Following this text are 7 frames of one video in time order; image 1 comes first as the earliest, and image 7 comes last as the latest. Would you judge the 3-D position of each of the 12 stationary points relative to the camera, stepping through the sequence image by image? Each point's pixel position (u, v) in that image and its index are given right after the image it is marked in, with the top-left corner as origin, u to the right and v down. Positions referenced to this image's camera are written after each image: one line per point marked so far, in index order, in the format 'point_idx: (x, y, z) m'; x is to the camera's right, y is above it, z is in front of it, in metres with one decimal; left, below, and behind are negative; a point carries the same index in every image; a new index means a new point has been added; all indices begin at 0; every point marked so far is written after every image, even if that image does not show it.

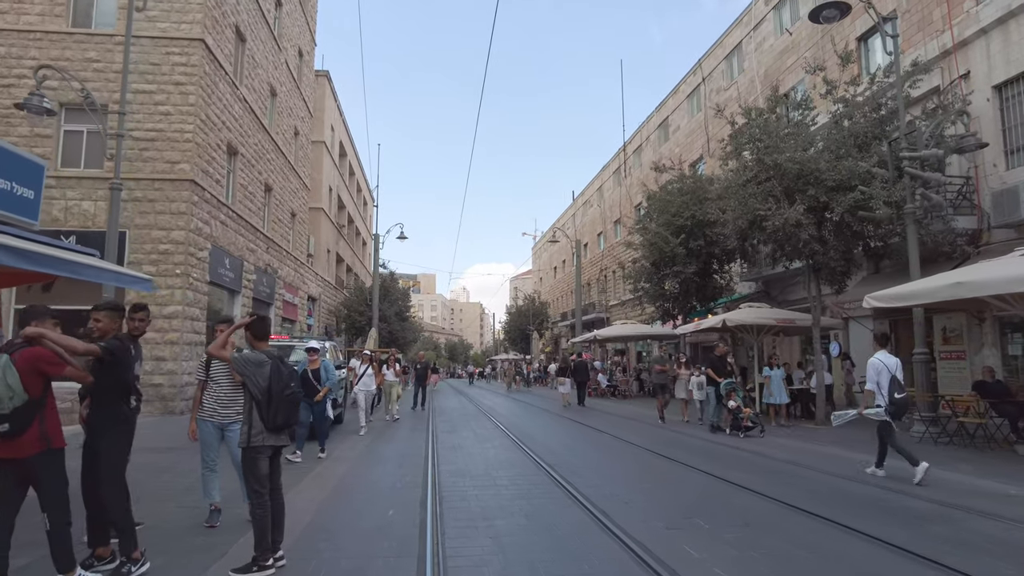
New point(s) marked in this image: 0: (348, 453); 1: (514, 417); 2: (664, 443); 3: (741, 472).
0: (-2.7, -2.8, +9.9) m
1: (+0.1, -4.2, +19.5) m
2: (+3.1, -3.4, +12.9) m
3: (+3.4, -2.7, +8.7) m
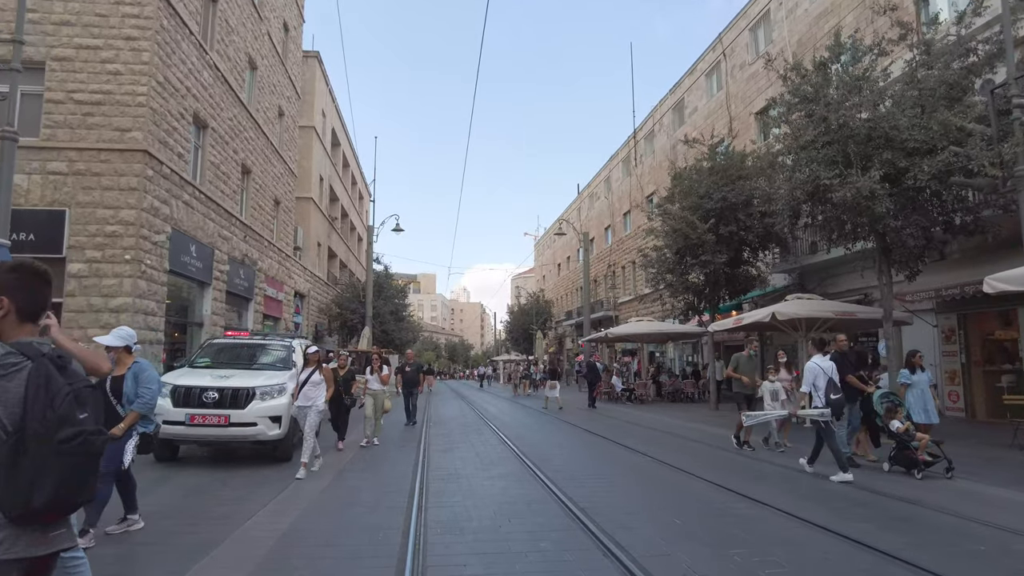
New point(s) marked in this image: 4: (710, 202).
0: (-2.5, -2.5, +7.5) m
1: (+0.3, -3.9, +17.1) m
2: (+3.3, -3.1, +10.6) m
3: (+3.5, -2.4, +6.3) m
4: (+6.1, +2.6, +18.5) m
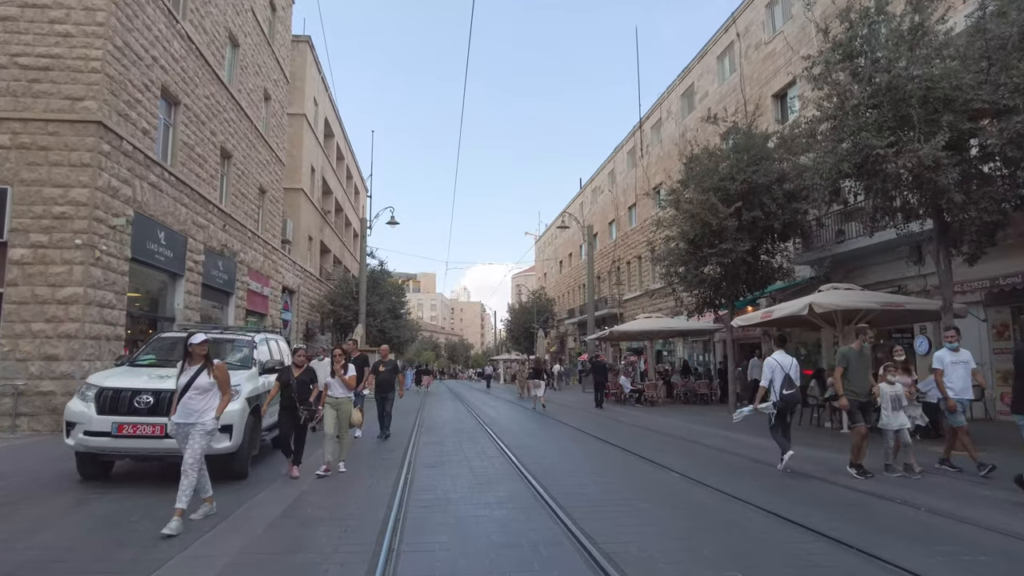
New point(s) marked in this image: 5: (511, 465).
0: (-2.5, -2.3, +6.0) m
1: (+0.3, -3.7, +15.6) m
2: (+3.3, -2.9, +9.0) m
3: (+3.6, -2.2, +4.8) m
4: (+6.1, +2.9, +16.9) m
5: (0.0, -2.8, +9.3) m
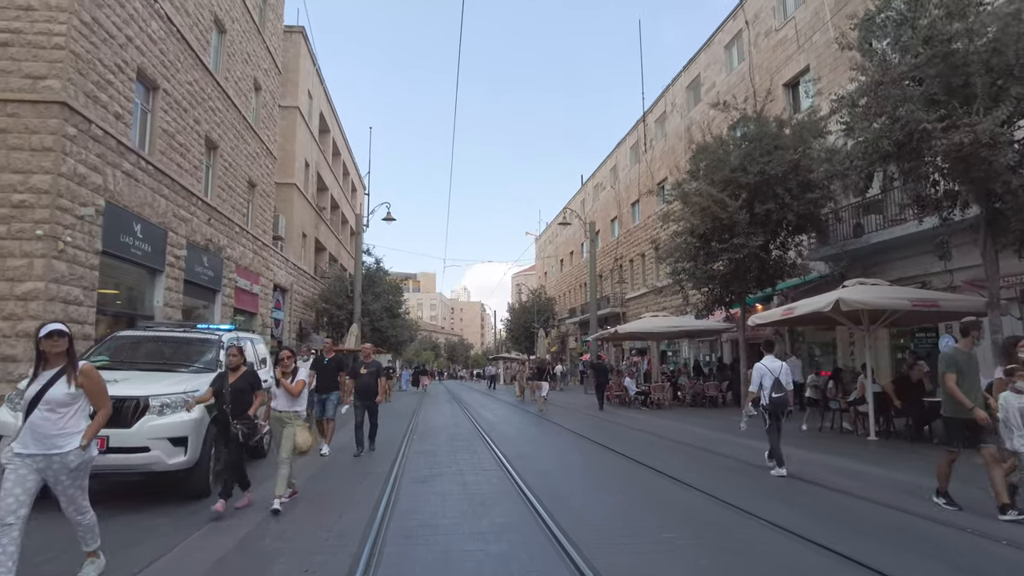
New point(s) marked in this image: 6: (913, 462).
0: (-2.5, -2.2, +5.0) m
1: (+0.3, -3.6, +14.6) m
2: (+3.3, -2.8, +8.0) m
3: (+3.5, -2.1, +3.8) m
4: (+6.1, +3.0, +16.0) m
5: (0.0, -2.7, +8.4) m
6: (+6.9, -3.0, +10.3) m
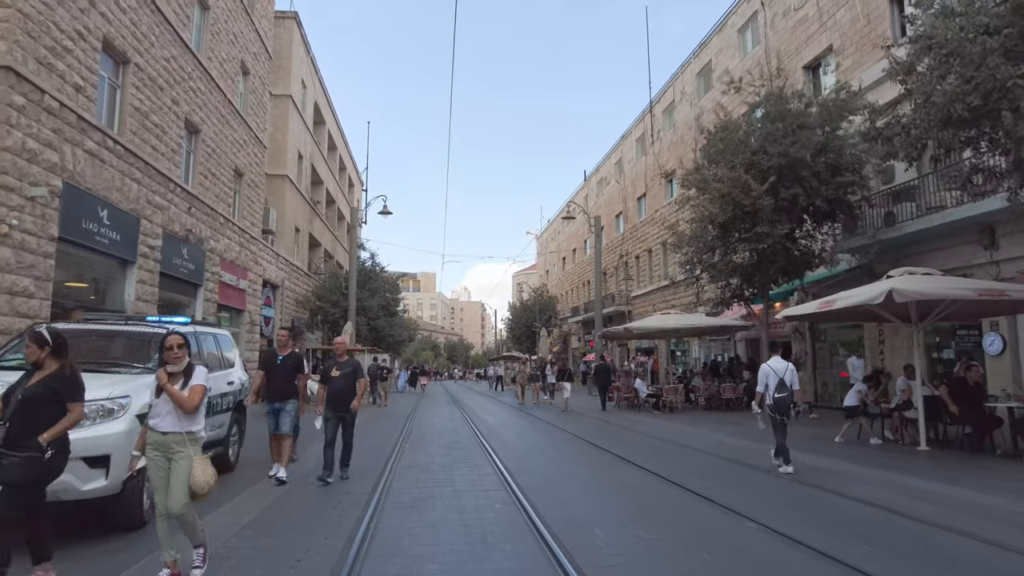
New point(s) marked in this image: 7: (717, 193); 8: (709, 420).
0: (-2.4, -2.0, +3.7) m
1: (+0.3, -3.4, +13.3) m
2: (+3.4, -2.6, +6.7) m
3: (+3.6, -1.9, +2.5) m
4: (+6.2, +3.1, +14.6) m
5: (0.0, -2.5, +7.1) m
6: (+6.9, -2.8, +9.0) m
7: (+5.2, +2.4, +15.2) m
8: (+5.9, -3.9, +17.9) m
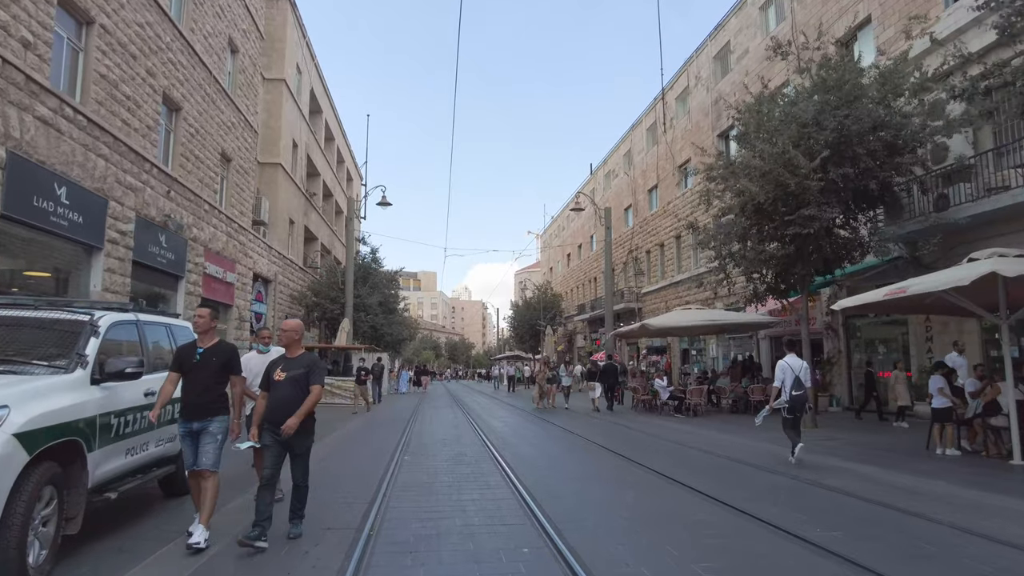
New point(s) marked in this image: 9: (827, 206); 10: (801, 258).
0: (-2.2, -1.8, +2.1) m
1: (+0.6, -3.2, +11.7) m
2: (+3.6, -2.4, +5.2) m
3: (+3.9, -1.7, +1.0) m
4: (+6.5, +3.3, +13.1) m
5: (+0.3, -2.3, +5.5) m
6: (+7.2, -2.6, +7.4) m
7: (+5.4, +2.6, +13.6) m
8: (+6.2, -3.7, +16.4) m
9: (+6.8, +1.8, +13.2) m
10: (+6.6, +0.7, +13.9) m
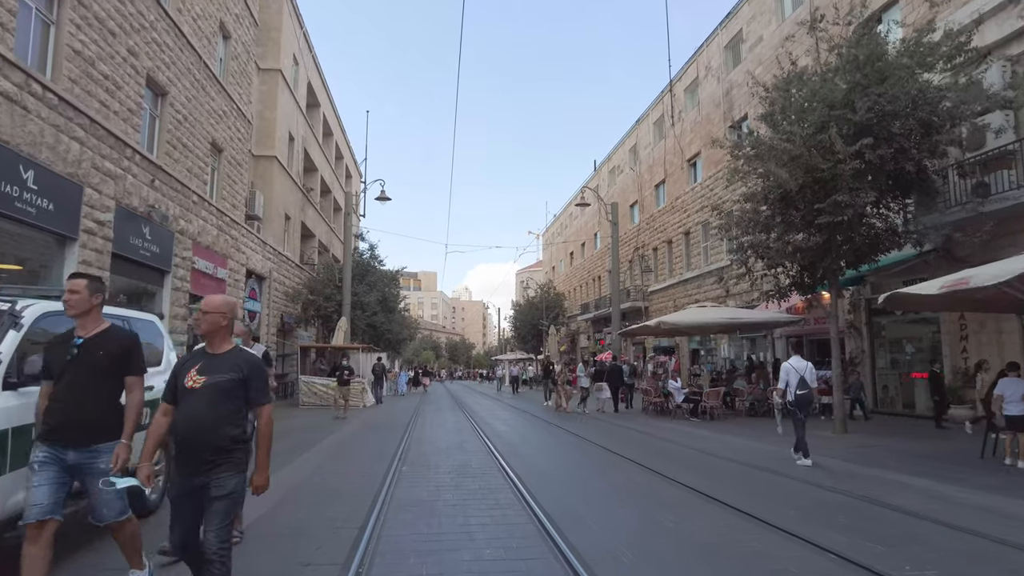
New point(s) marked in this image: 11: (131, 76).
0: (-2.0, -1.7, +1.2) m
1: (+0.7, -3.1, +10.8) m
2: (+3.8, -2.3, +4.2) m
3: (+4.0, -1.6, 0.0) m
4: (+6.6, +3.4, +12.1) m
5: (+0.4, -2.2, +4.6) m
6: (+7.3, -2.5, +6.5) m
7: (+5.6, +2.7, +12.7) m
8: (+6.3, -3.6, +15.4) m
9: (+6.9, +1.9, +12.2) m
10: (+6.8, +0.9, +12.9) m
11: (-8.8, +4.8, +13.9) m
